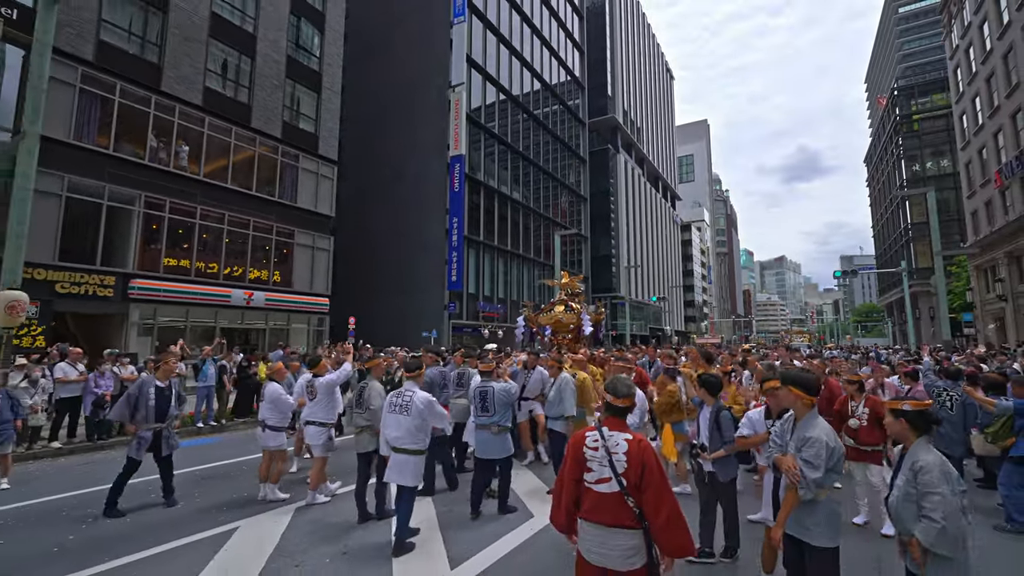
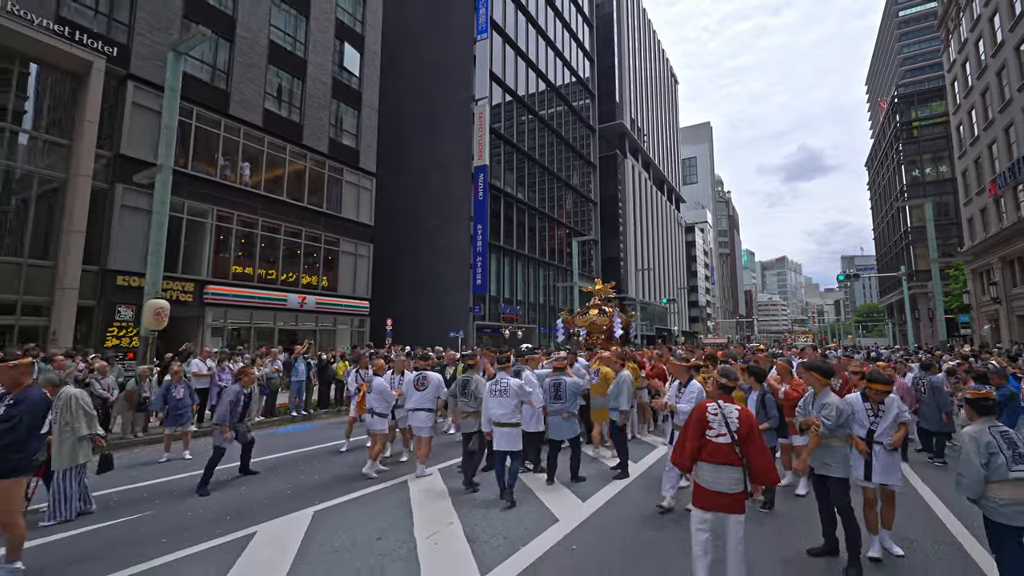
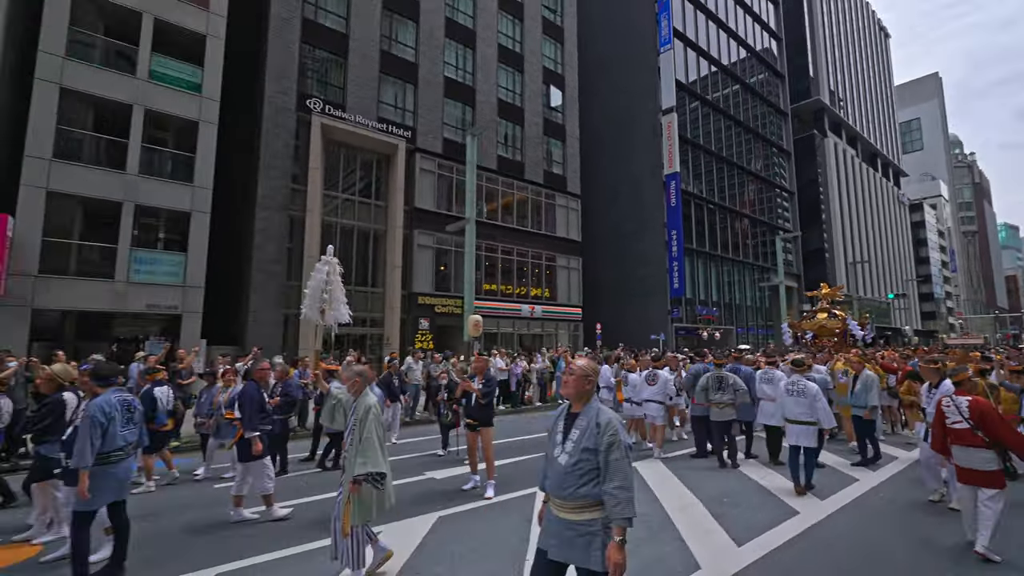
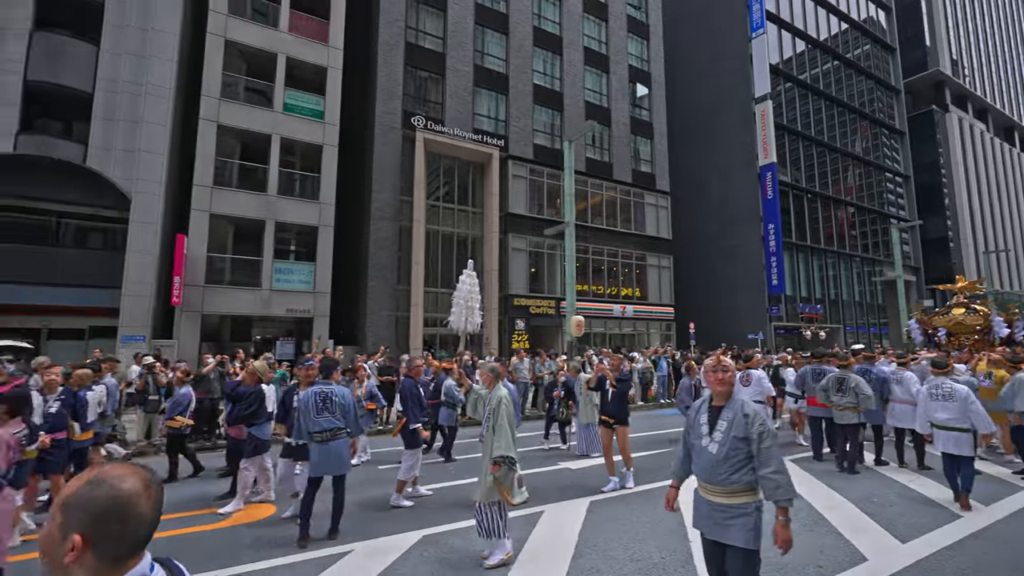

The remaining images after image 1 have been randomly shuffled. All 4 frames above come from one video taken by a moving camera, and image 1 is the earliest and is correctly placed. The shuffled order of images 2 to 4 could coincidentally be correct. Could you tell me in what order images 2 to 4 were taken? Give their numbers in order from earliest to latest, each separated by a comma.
2, 3, 4
